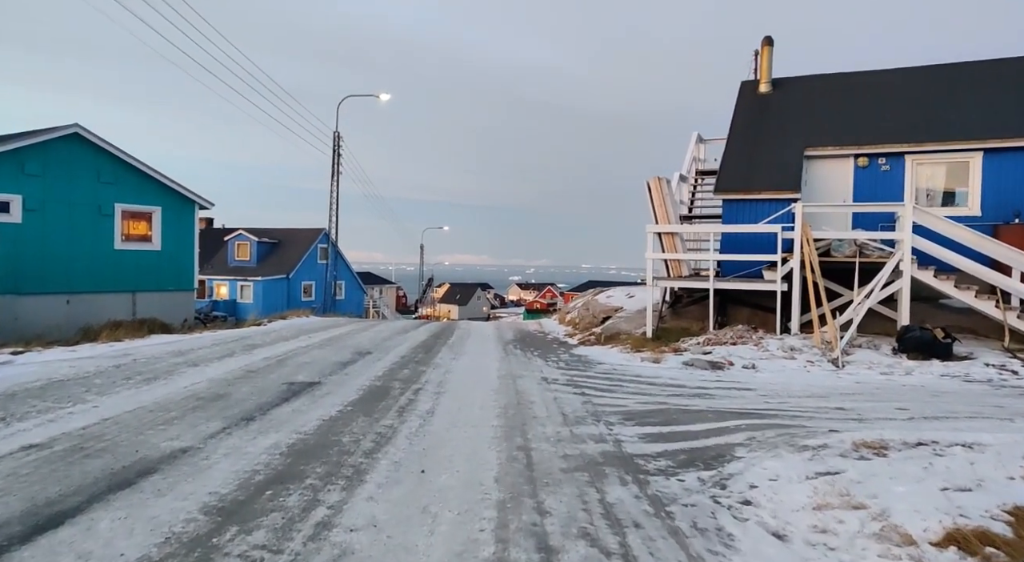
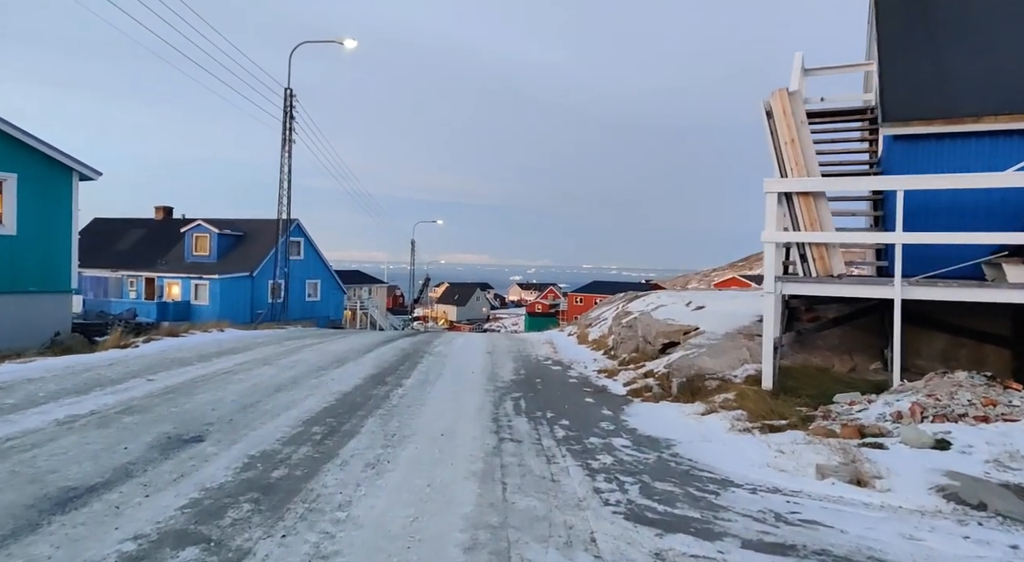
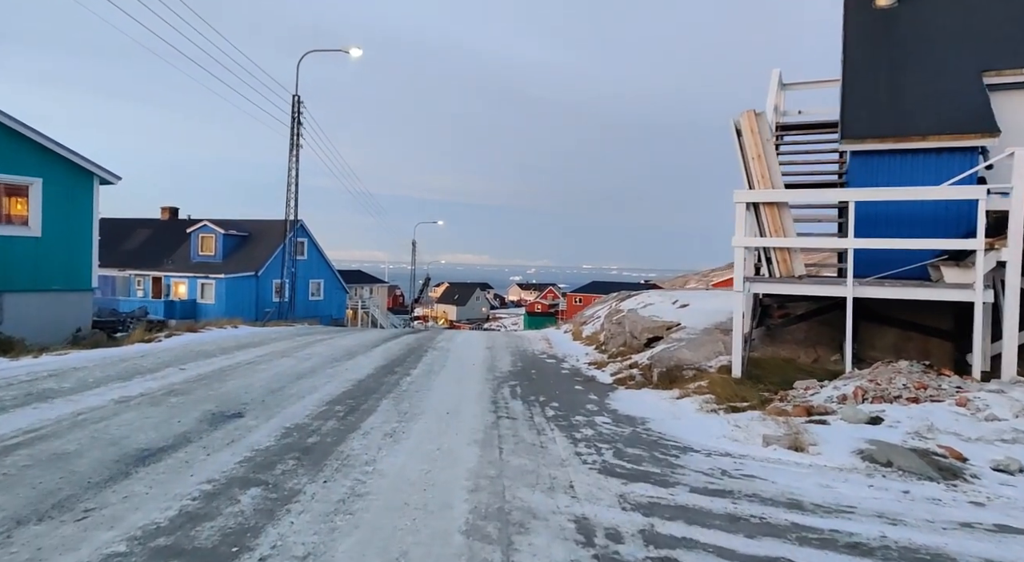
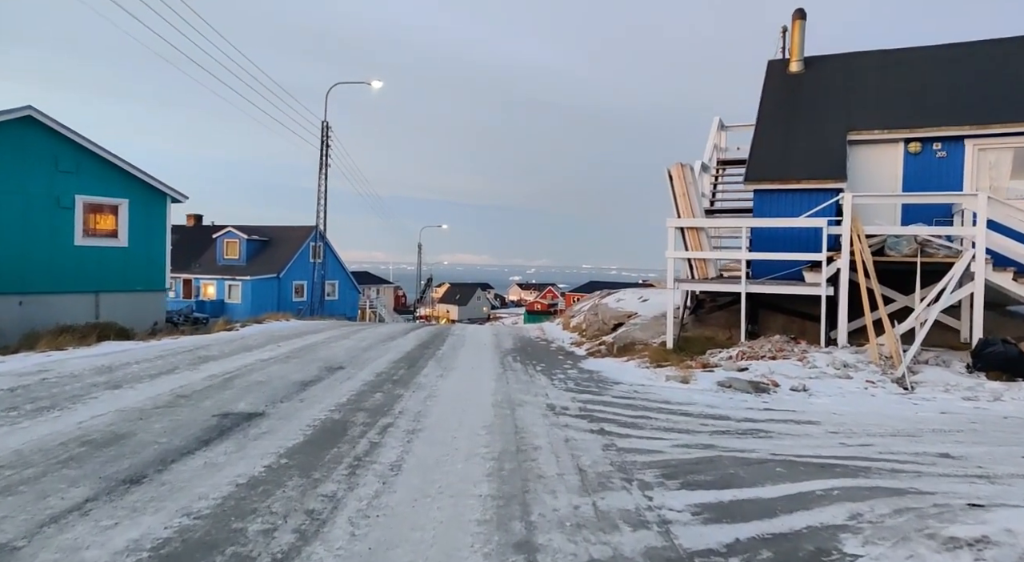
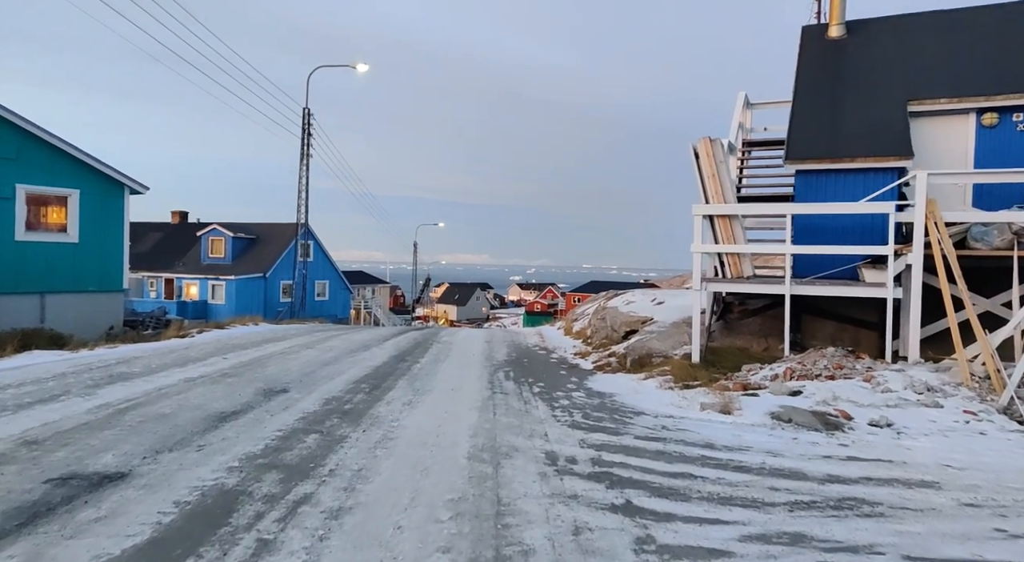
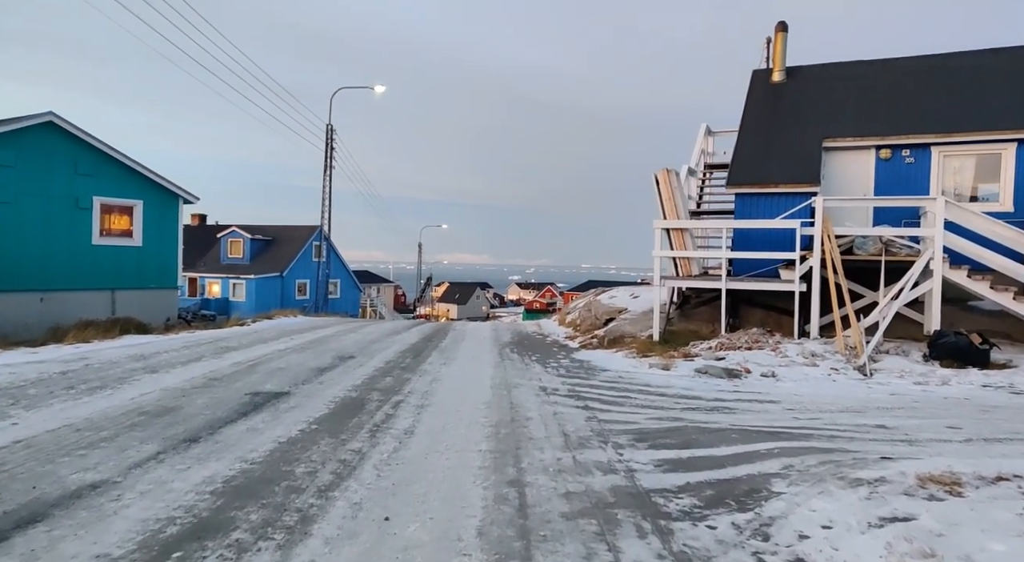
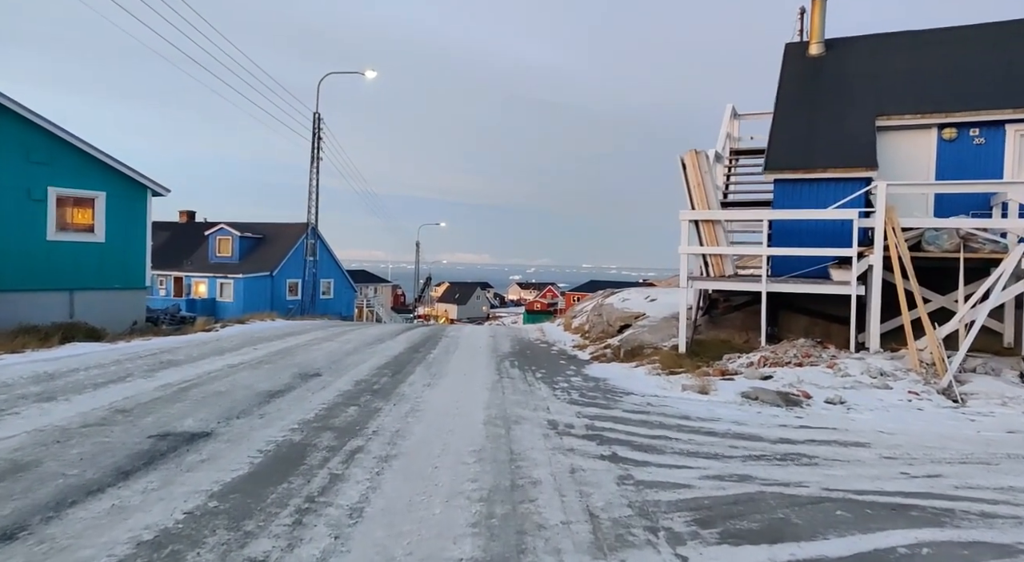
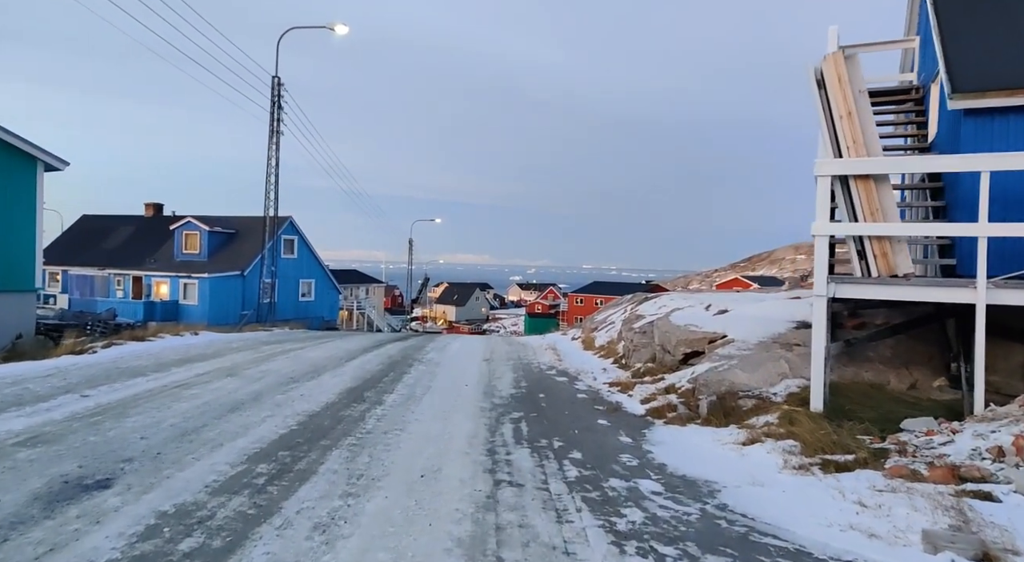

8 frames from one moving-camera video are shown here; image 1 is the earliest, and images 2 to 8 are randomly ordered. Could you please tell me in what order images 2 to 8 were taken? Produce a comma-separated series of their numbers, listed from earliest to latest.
6, 4, 7, 5, 3, 2, 8
